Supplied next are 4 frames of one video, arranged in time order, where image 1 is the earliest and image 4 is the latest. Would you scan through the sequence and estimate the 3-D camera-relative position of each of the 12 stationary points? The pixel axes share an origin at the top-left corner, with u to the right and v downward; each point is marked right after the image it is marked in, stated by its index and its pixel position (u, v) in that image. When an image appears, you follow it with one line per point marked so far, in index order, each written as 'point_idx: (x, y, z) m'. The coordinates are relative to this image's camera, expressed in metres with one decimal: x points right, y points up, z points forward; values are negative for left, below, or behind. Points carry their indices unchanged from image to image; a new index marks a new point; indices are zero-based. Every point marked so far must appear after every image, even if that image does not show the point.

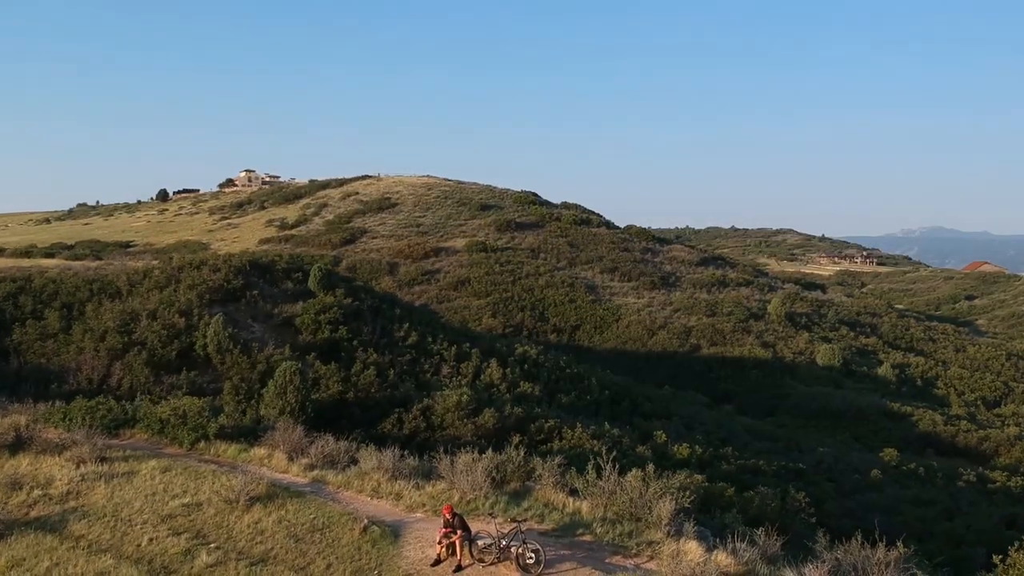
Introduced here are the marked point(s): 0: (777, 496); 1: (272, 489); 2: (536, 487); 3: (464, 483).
0: (+3.8, -3.0, +12.8) m
1: (-3.4, -2.8, +12.5) m
2: (+0.3, -2.7, +11.9) m
3: (-0.6, -2.5, +11.6) m
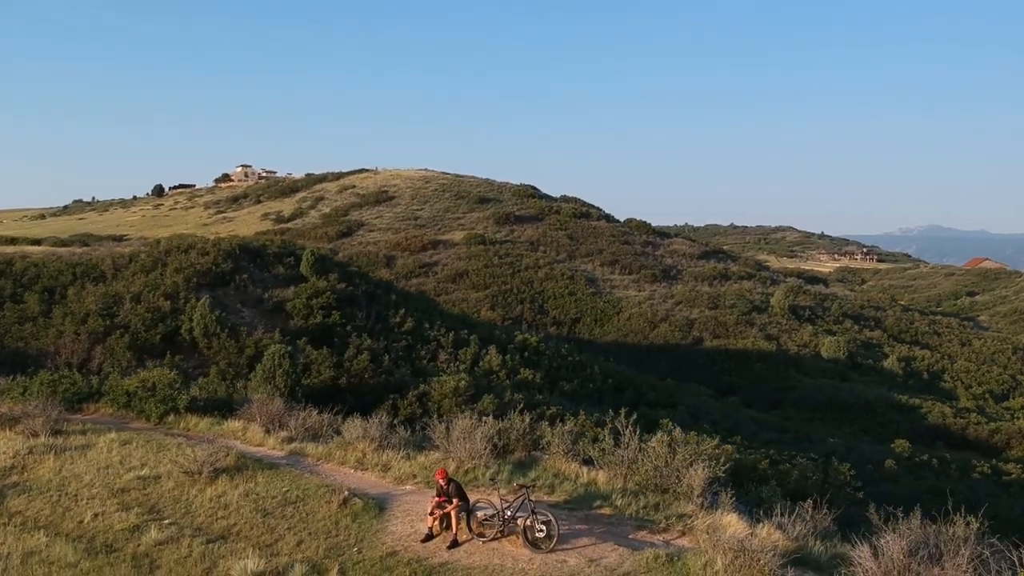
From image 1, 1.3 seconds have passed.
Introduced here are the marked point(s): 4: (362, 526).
0: (+3.9, -2.3, +11.3) m
1: (-3.3, -2.1, +11.0) m
2: (+0.4, -2.0, +10.3) m
3: (-0.6, -1.8, +10.0) m
4: (-1.4, -2.3, +8.5) m
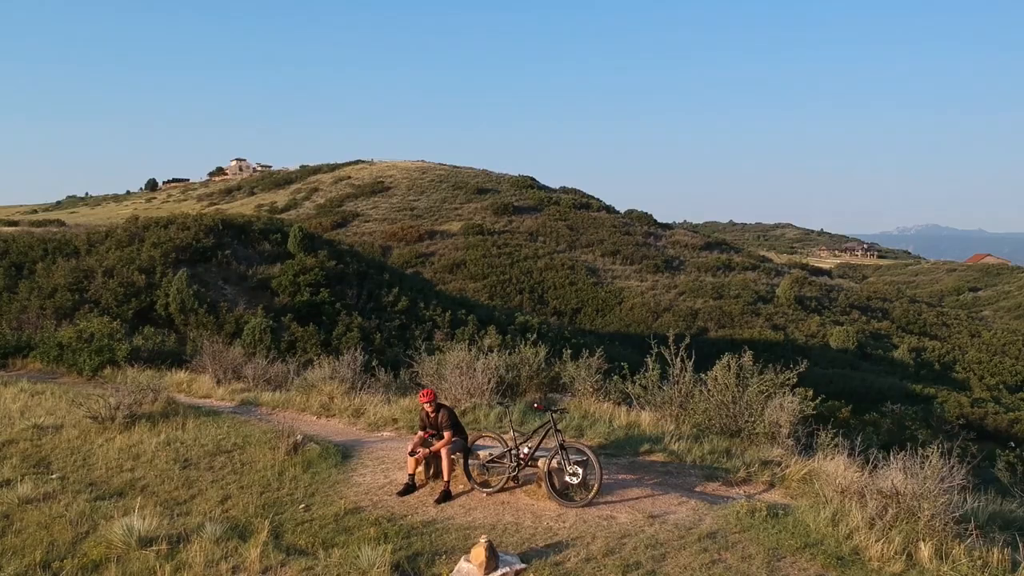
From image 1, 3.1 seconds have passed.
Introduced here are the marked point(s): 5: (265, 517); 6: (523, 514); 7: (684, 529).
0: (+4.0, -1.3, +8.8) m
1: (-3.2, -1.1, +8.5) m
2: (+0.5, -1.0, +7.9) m
3: (-0.5, -0.8, +7.5) m
4: (-1.3, -1.3, +6.0) m
5: (-1.5, -1.4, +5.3) m
6: (+0.1, -1.3, +5.0) m
7: (+0.9, -1.3, +4.7) m
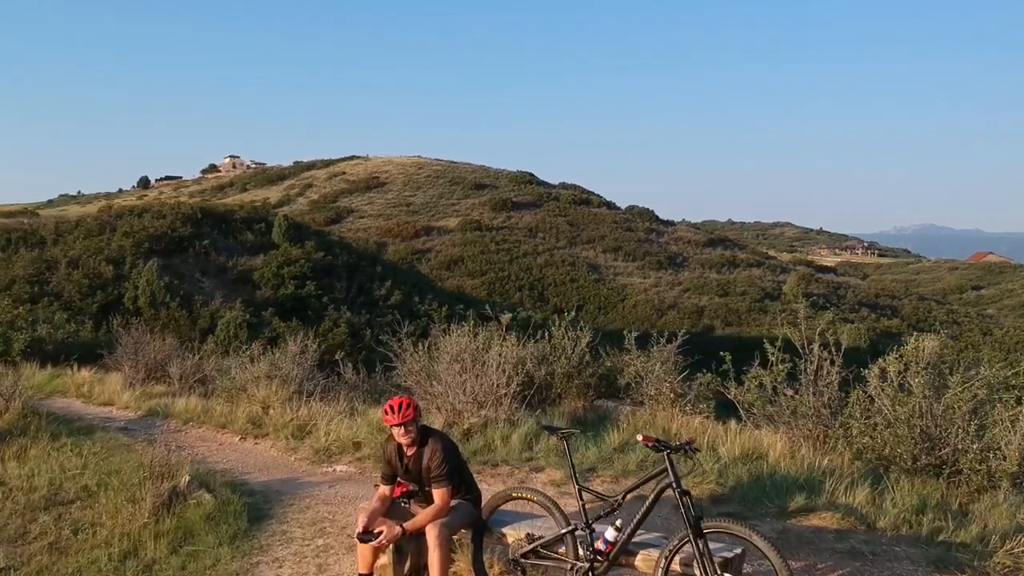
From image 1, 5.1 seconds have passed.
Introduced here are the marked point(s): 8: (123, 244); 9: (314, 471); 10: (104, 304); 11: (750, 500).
0: (+4.2, -1.0, +6.0) m
1: (-3.1, -0.9, +5.7) m
2: (+0.6, -0.7, +5.0) m
3: (-0.3, -0.5, +4.7) m
4: (-1.1, -1.0, +3.2) m
5: (-1.3, -1.1, +2.4) m
6: (+0.2, -1.0, +2.1) m
7: (+1.1, -1.0, +1.8) m
8: (-11.4, +1.4, +25.4) m
9: (-1.0, -0.9, +4.5) m
10: (-10.6, -0.2, +22.3) m
11: (+1.0, -0.8, +3.6) m
